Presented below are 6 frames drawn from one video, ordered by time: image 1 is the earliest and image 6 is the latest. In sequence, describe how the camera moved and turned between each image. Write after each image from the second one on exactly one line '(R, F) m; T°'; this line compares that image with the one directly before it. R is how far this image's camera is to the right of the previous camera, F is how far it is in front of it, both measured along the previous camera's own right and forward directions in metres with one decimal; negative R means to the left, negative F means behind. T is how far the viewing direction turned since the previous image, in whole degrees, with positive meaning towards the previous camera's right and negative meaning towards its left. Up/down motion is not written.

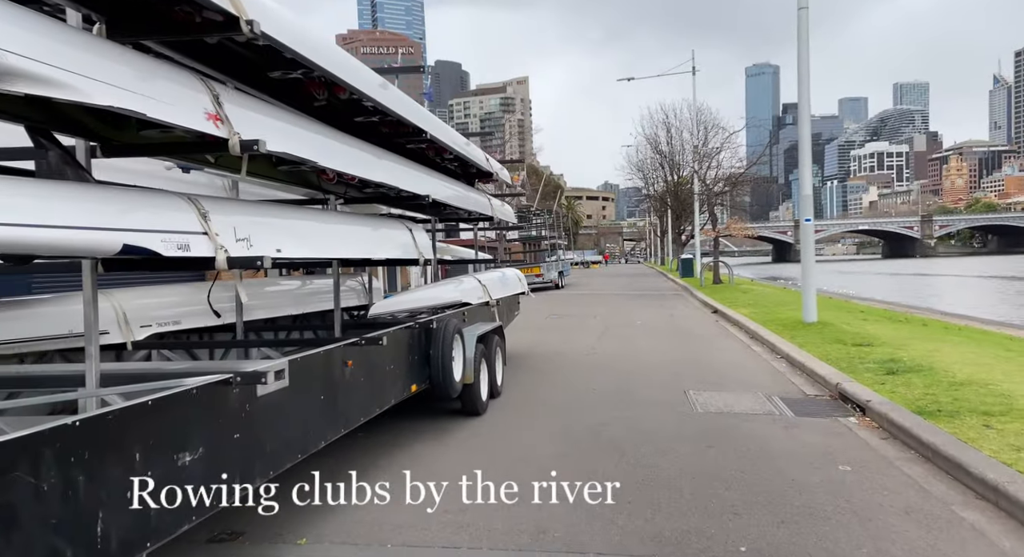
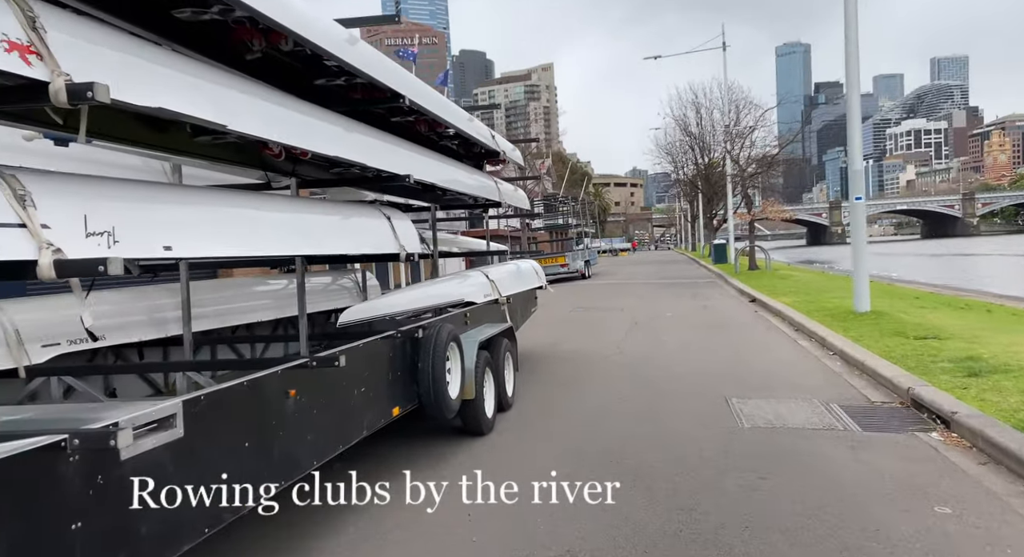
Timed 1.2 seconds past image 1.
(+0.2, +1.1) m; -3°
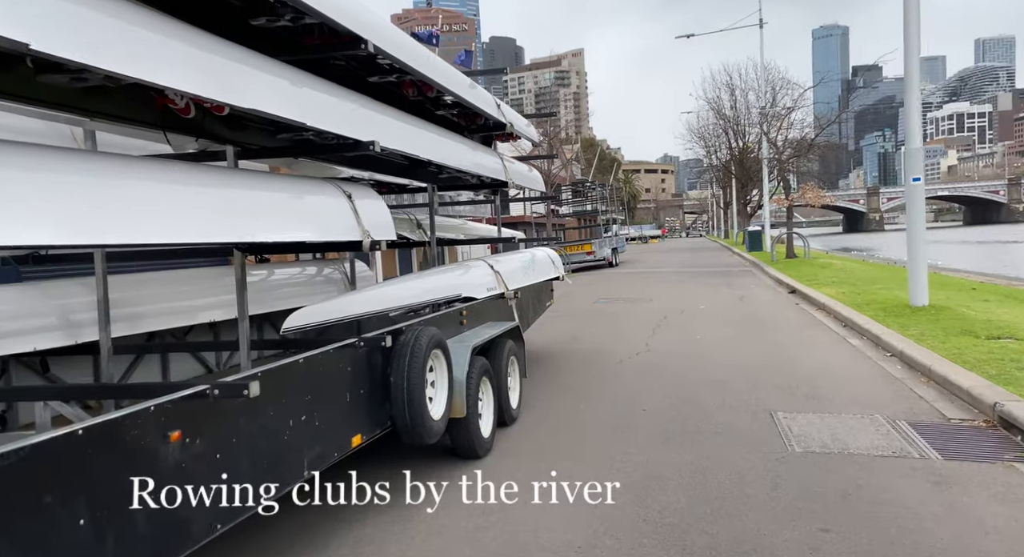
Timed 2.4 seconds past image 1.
(+0.2, +1.0) m; -3°
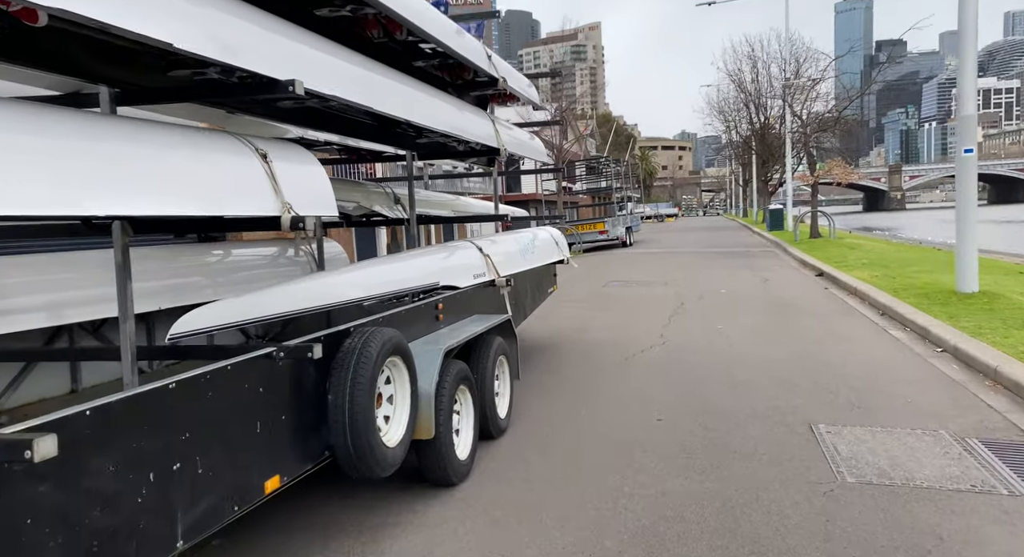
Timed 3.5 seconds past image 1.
(+0.2, +1.0) m; -1°
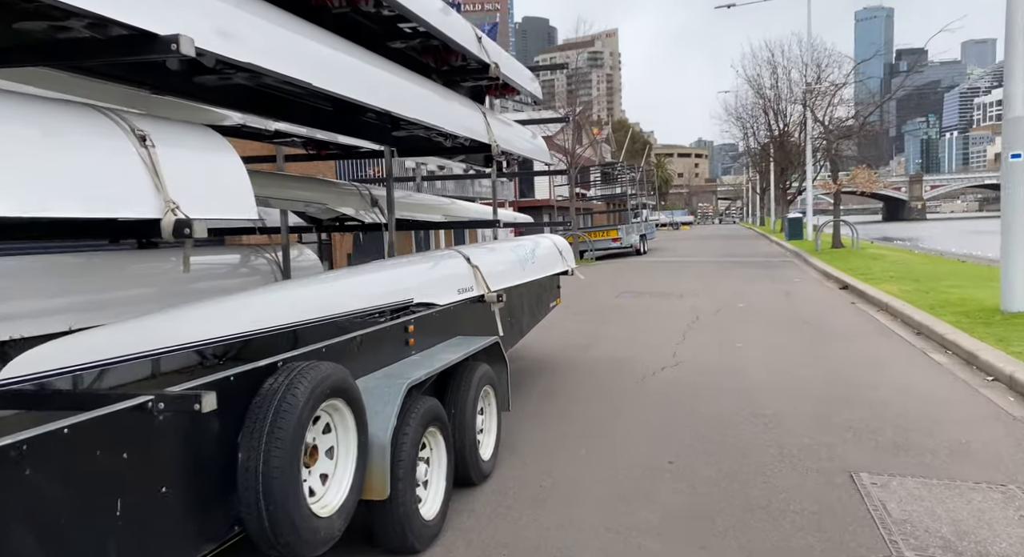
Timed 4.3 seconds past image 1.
(+0.2, +0.8) m; -1°
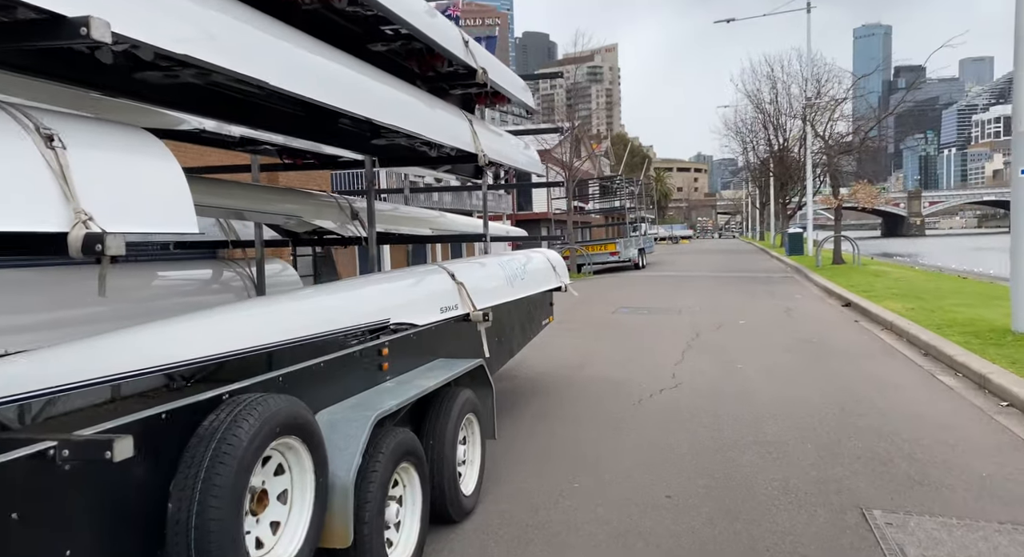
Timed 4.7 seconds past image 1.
(+0.1, +0.3) m; 0°
